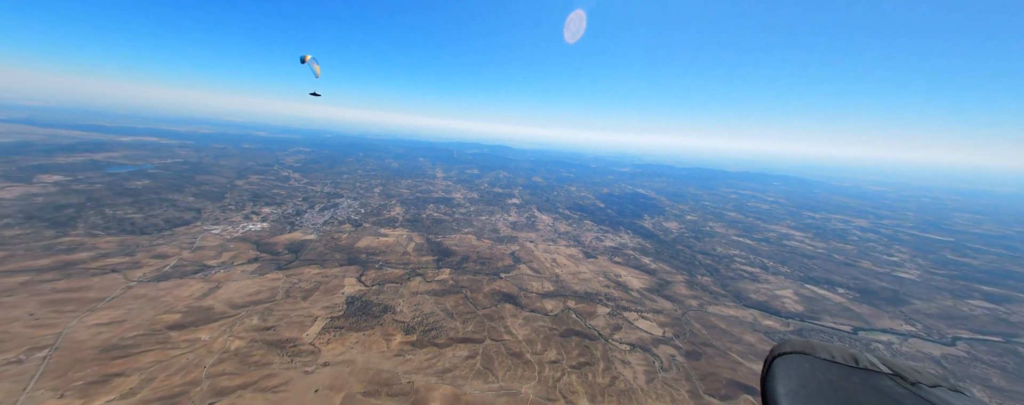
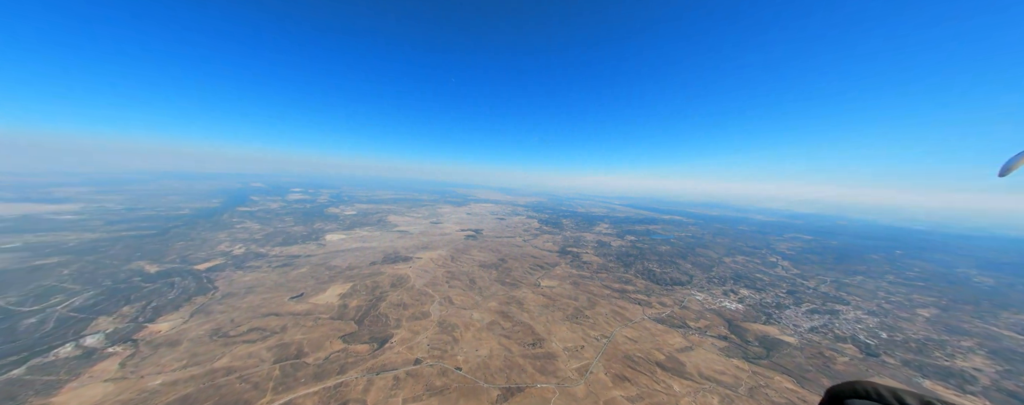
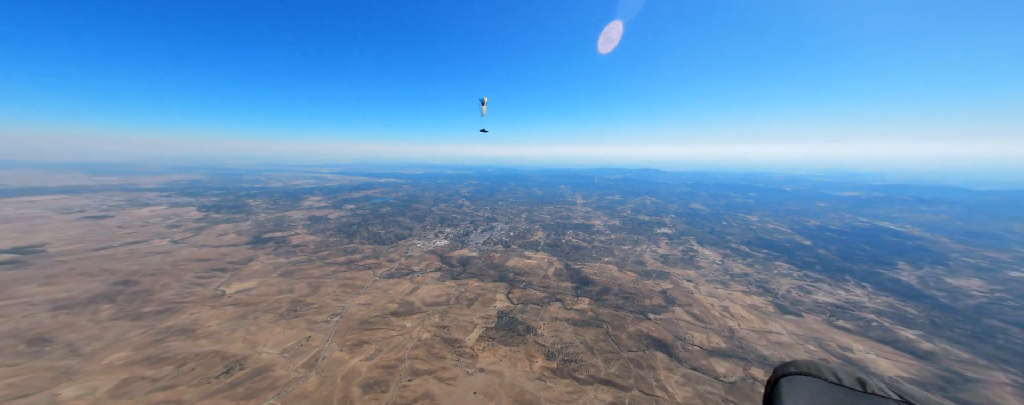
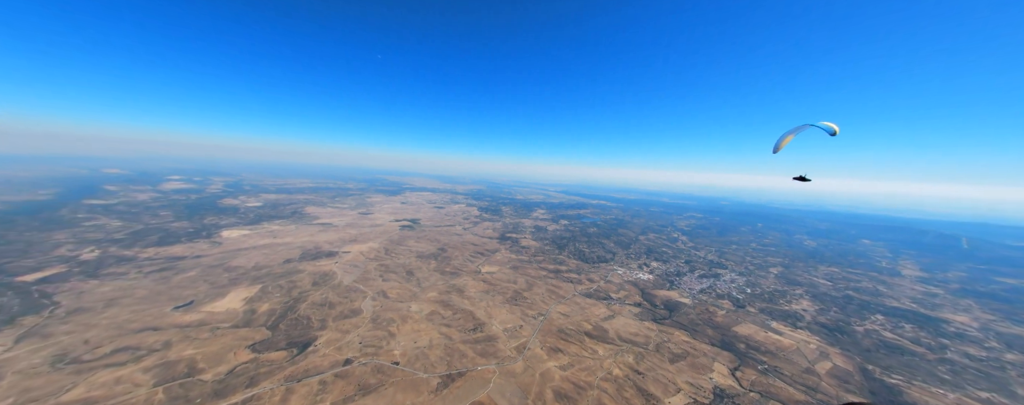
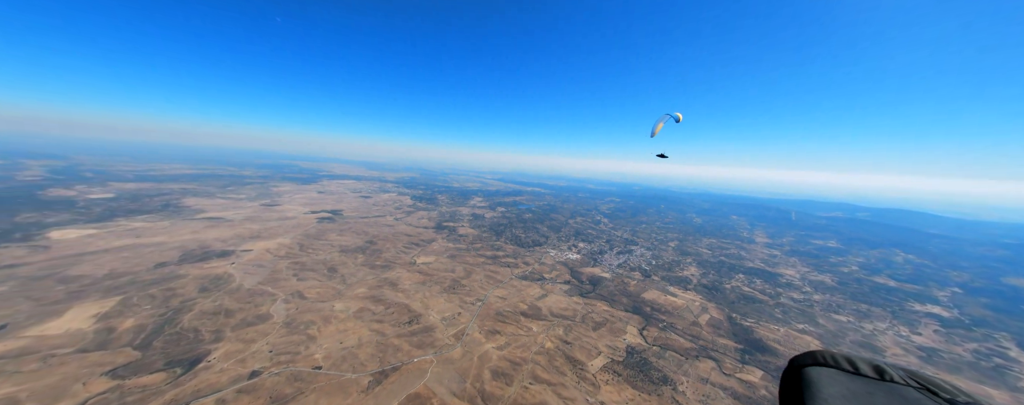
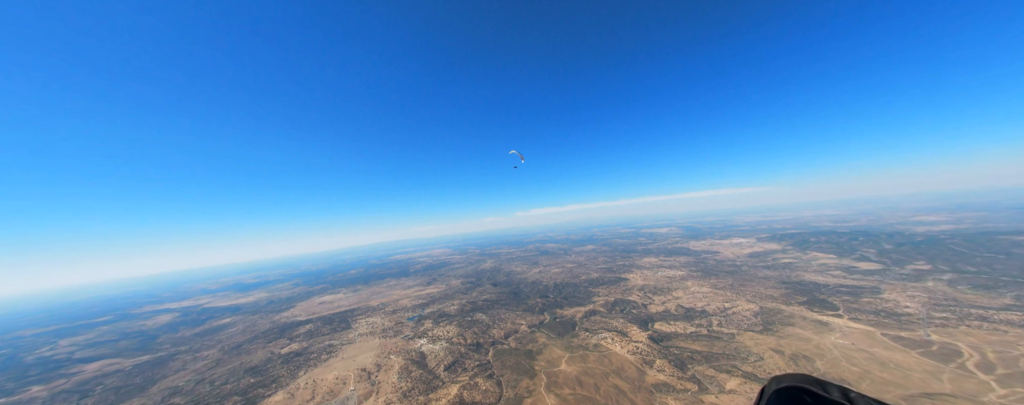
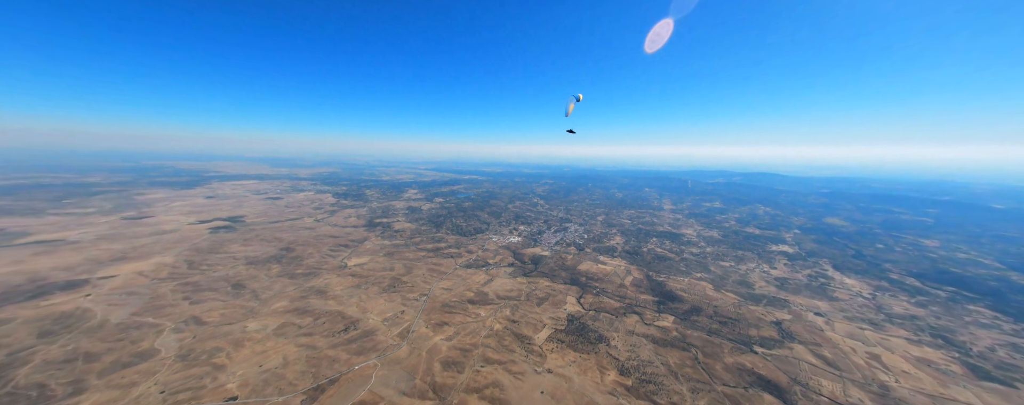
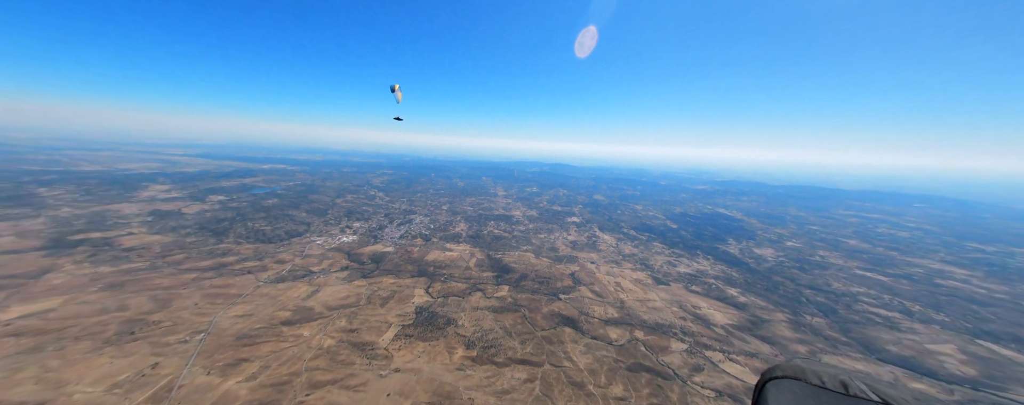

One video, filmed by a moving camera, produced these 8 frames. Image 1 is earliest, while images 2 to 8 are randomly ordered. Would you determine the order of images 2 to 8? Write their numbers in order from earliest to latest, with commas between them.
8, 3, 7, 5, 4, 2, 6
